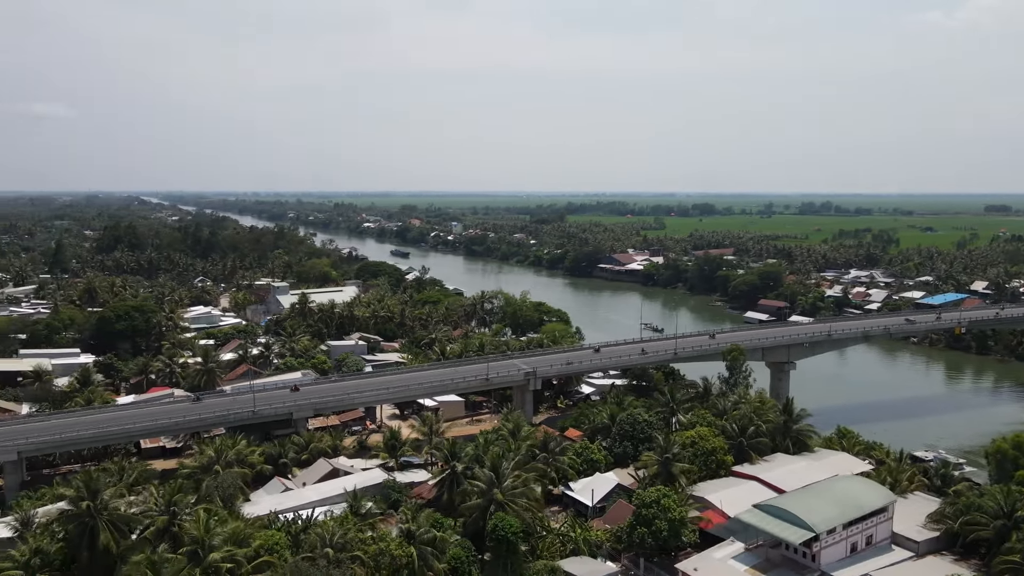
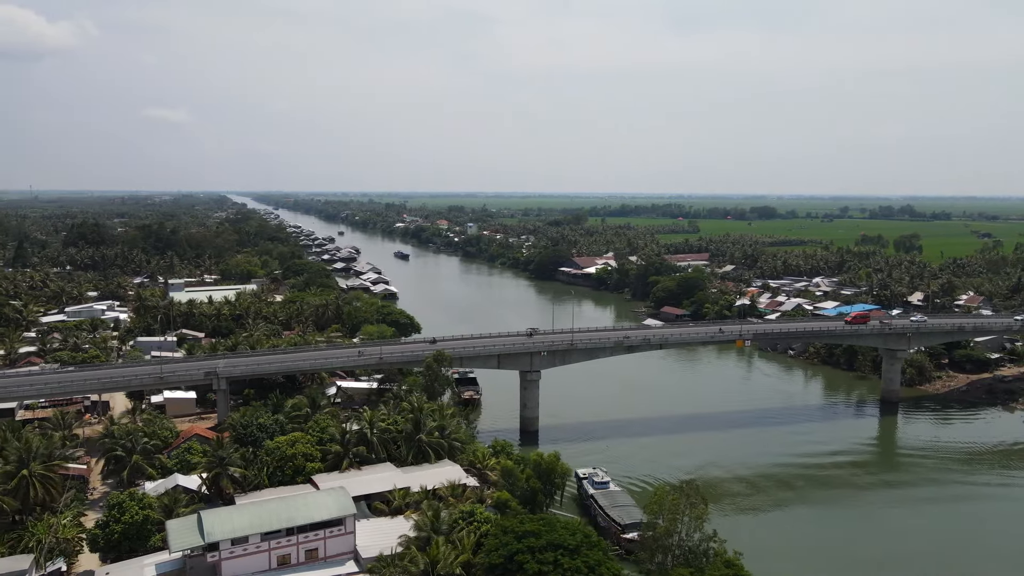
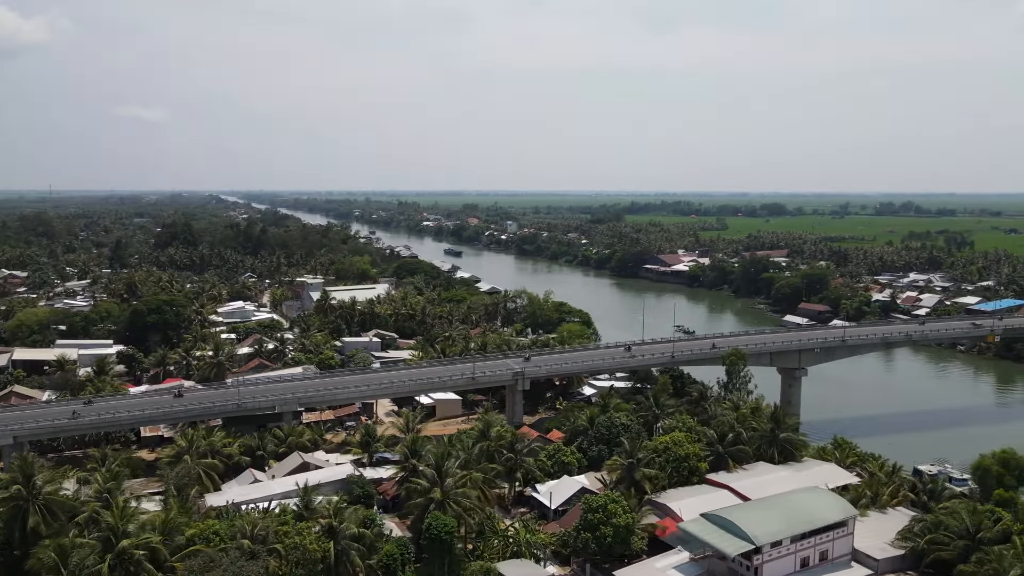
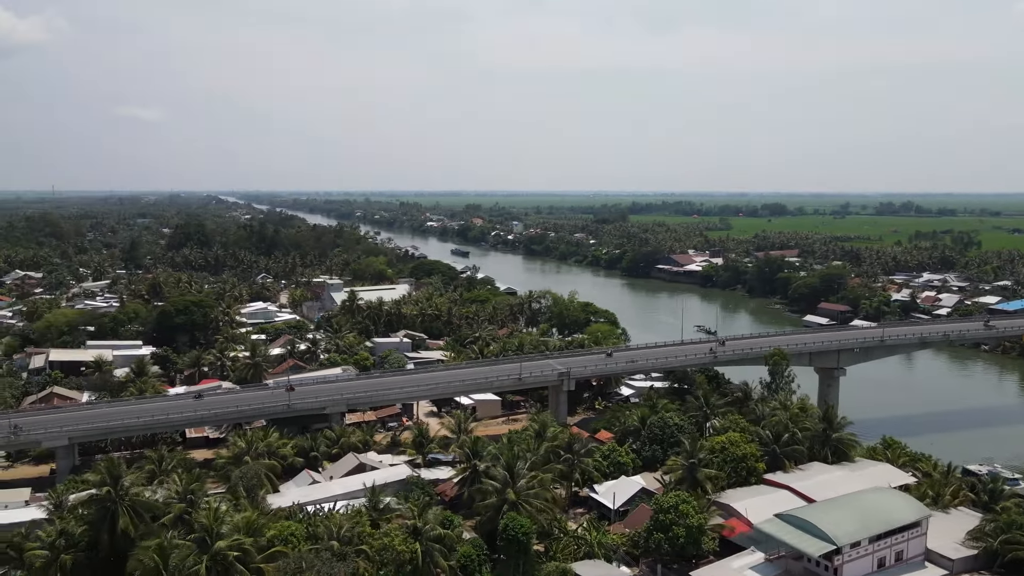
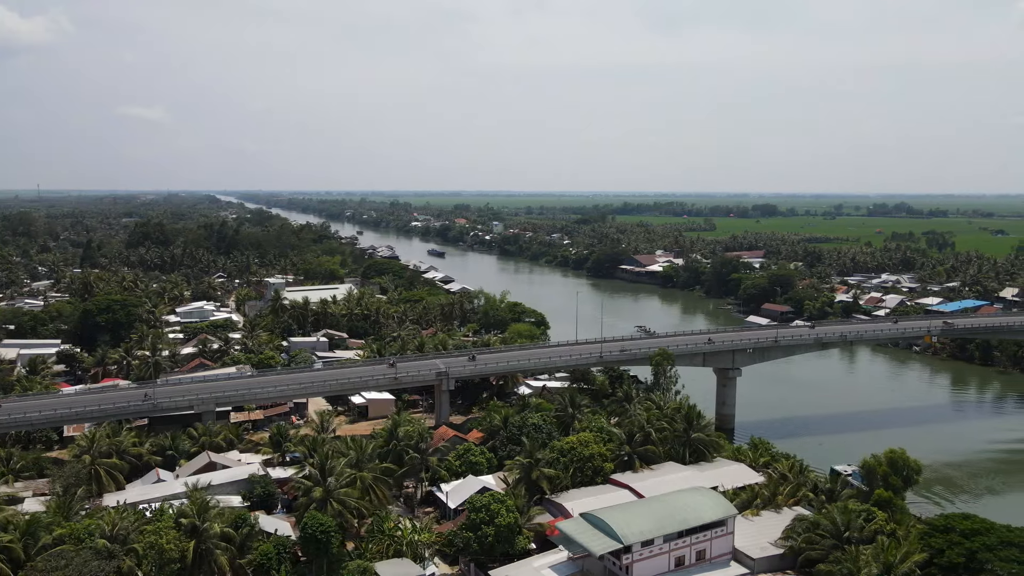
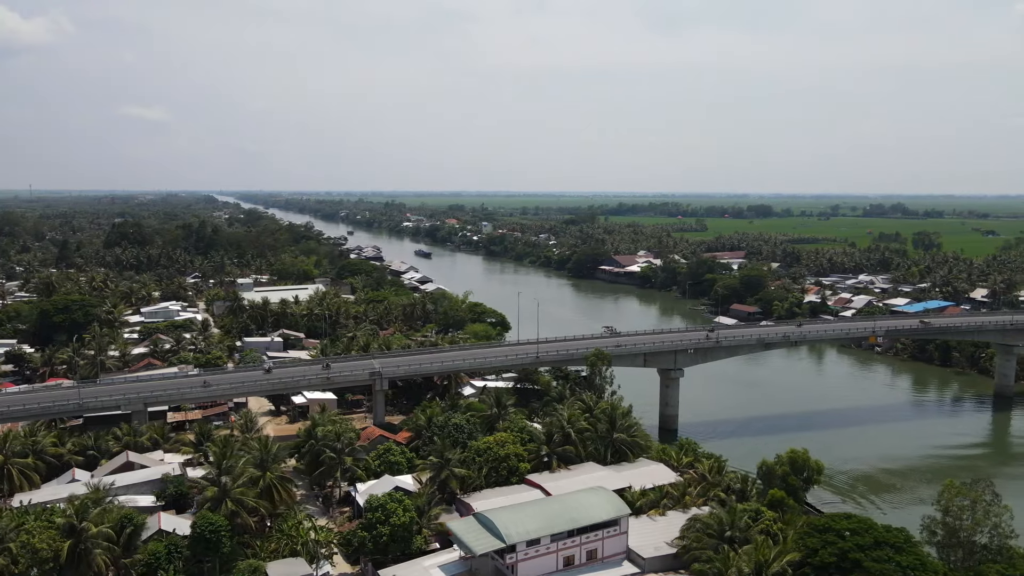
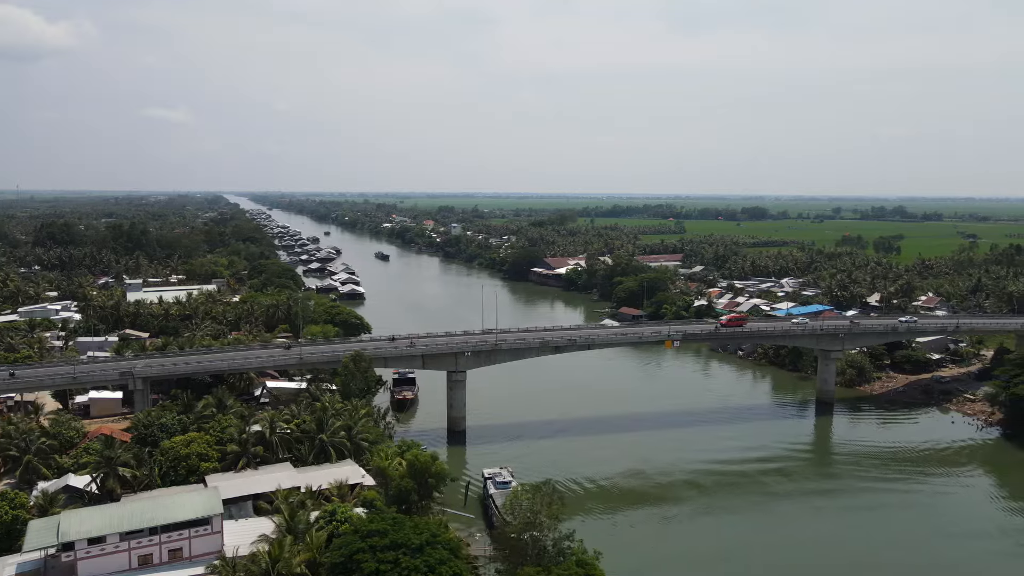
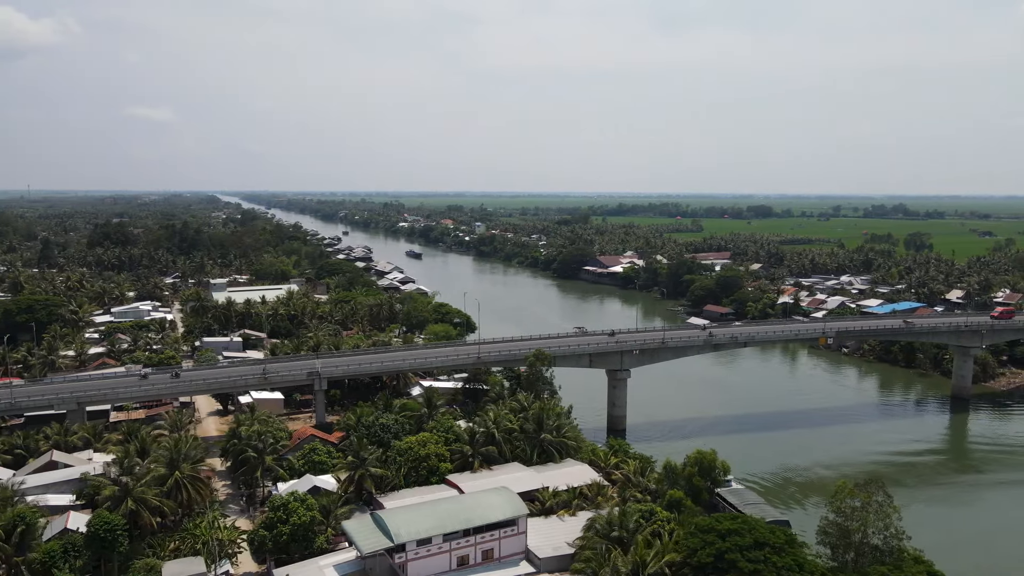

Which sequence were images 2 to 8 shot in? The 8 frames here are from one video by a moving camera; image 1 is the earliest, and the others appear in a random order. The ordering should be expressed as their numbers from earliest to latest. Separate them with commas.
4, 3, 5, 6, 8, 2, 7
